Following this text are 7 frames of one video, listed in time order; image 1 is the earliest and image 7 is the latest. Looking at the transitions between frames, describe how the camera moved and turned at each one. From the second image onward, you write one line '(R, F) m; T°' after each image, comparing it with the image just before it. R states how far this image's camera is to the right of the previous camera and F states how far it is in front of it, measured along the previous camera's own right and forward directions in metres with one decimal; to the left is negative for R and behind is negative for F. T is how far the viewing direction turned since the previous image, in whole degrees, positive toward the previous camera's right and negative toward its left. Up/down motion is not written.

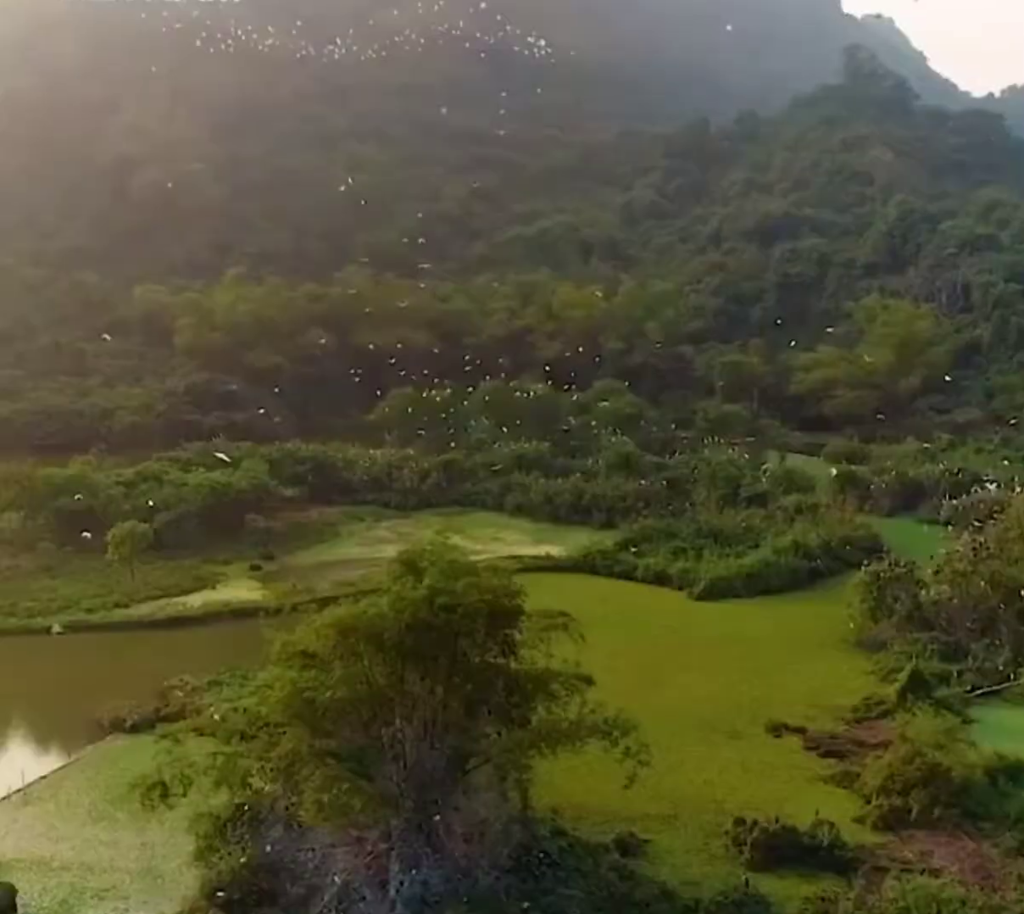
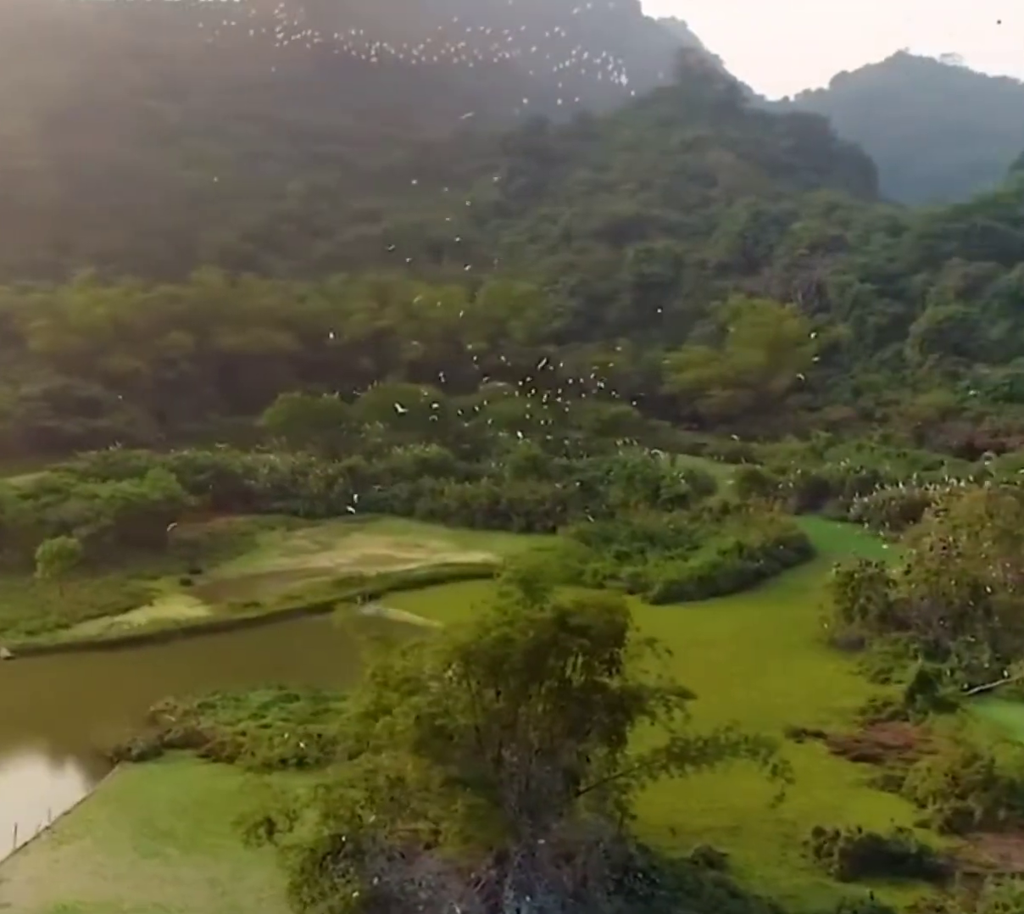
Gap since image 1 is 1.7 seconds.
(-1.8, +0.4) m; +6°
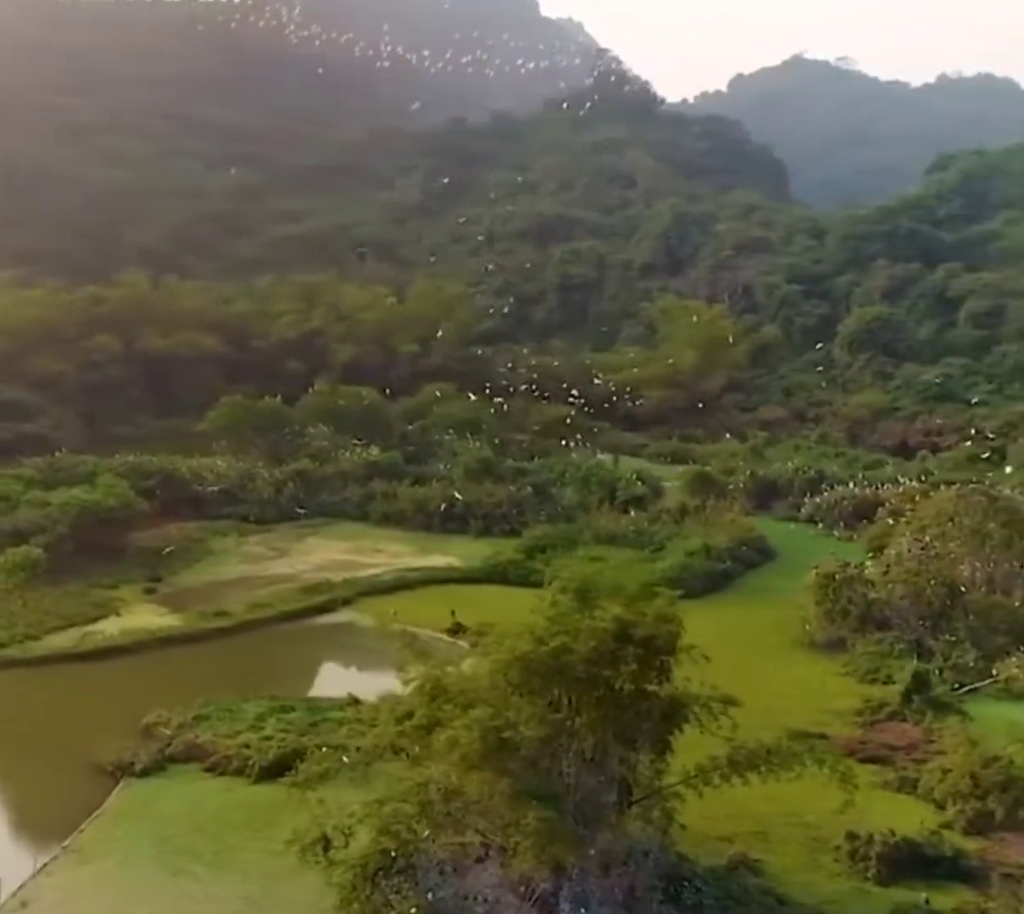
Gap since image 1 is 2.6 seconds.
(-0.9, +0.1) m; +3°
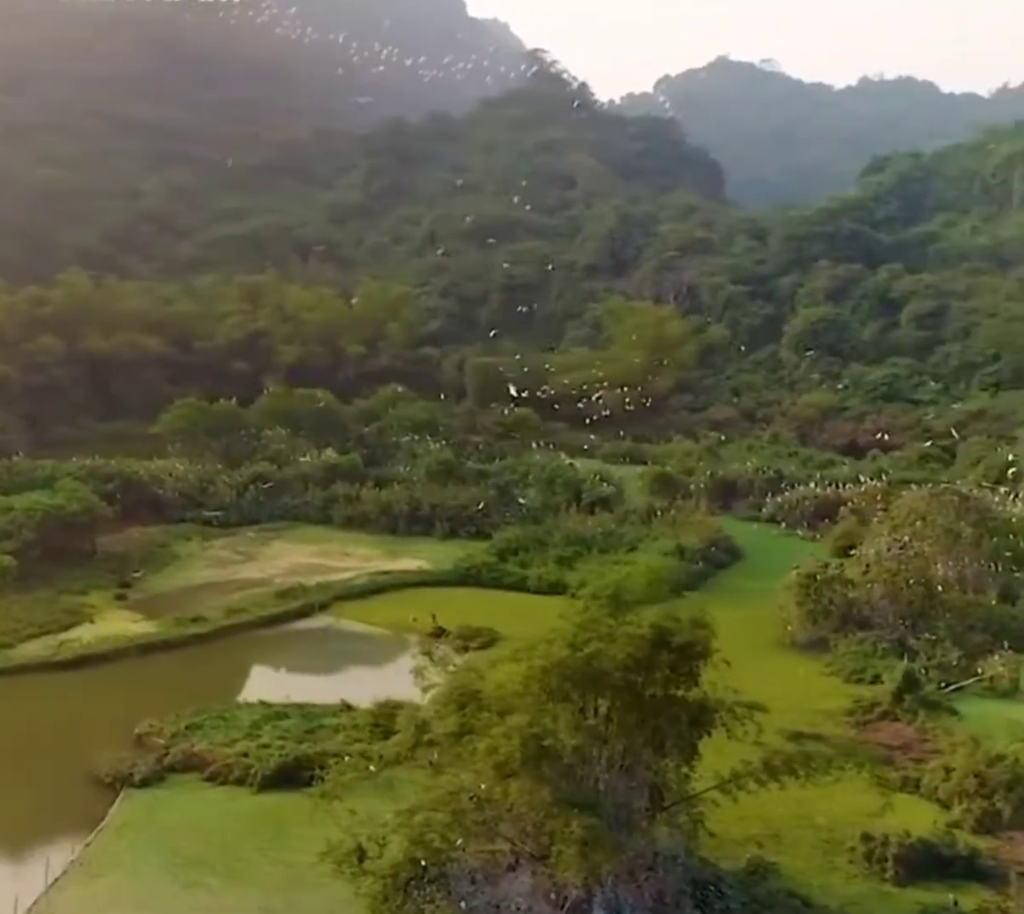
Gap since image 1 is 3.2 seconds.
(-0.6, 0.0) m; +2°
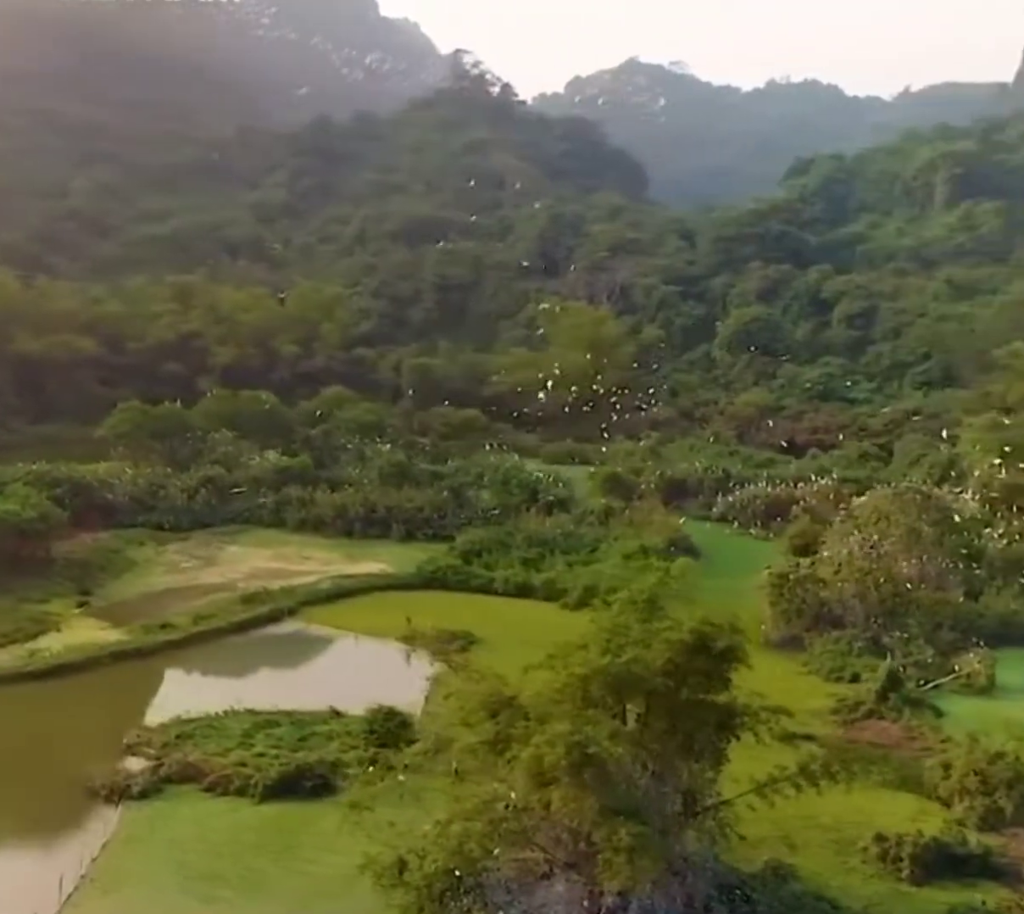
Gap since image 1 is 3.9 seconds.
(-0.7, 0.0) m; +3°
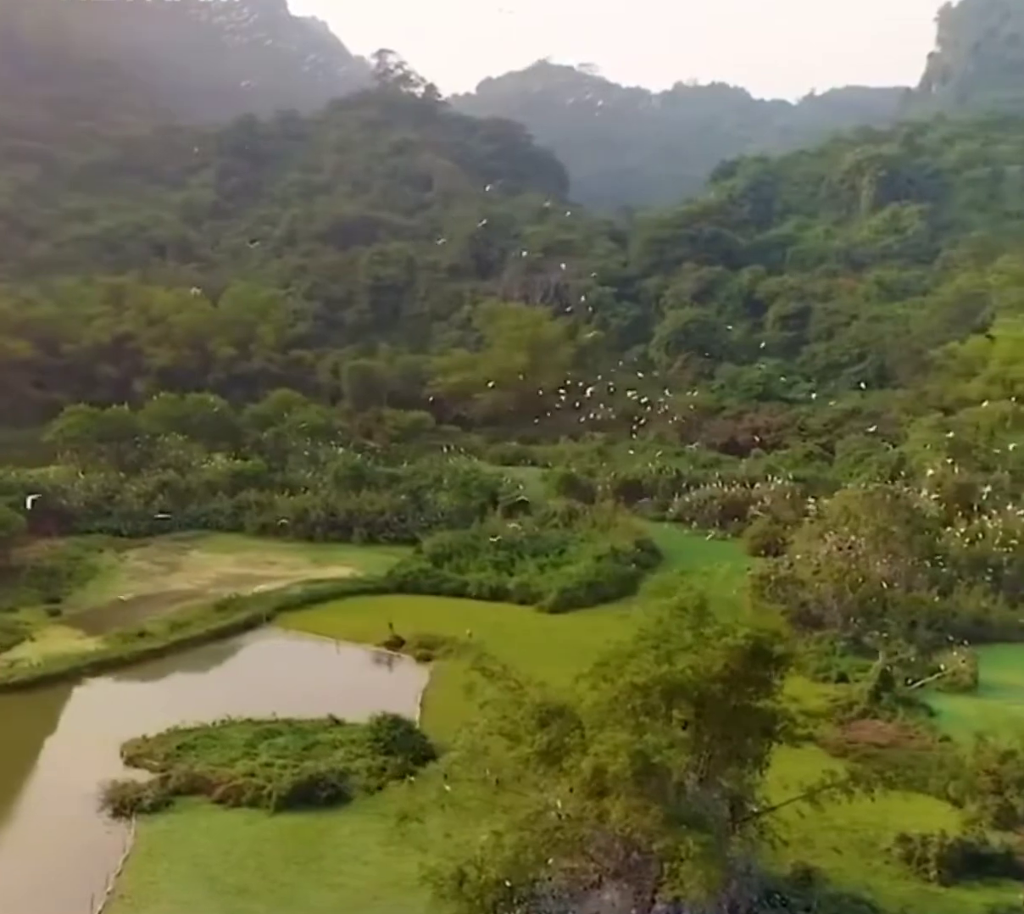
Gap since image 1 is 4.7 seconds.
(-0.8, 0.0) m; +3°
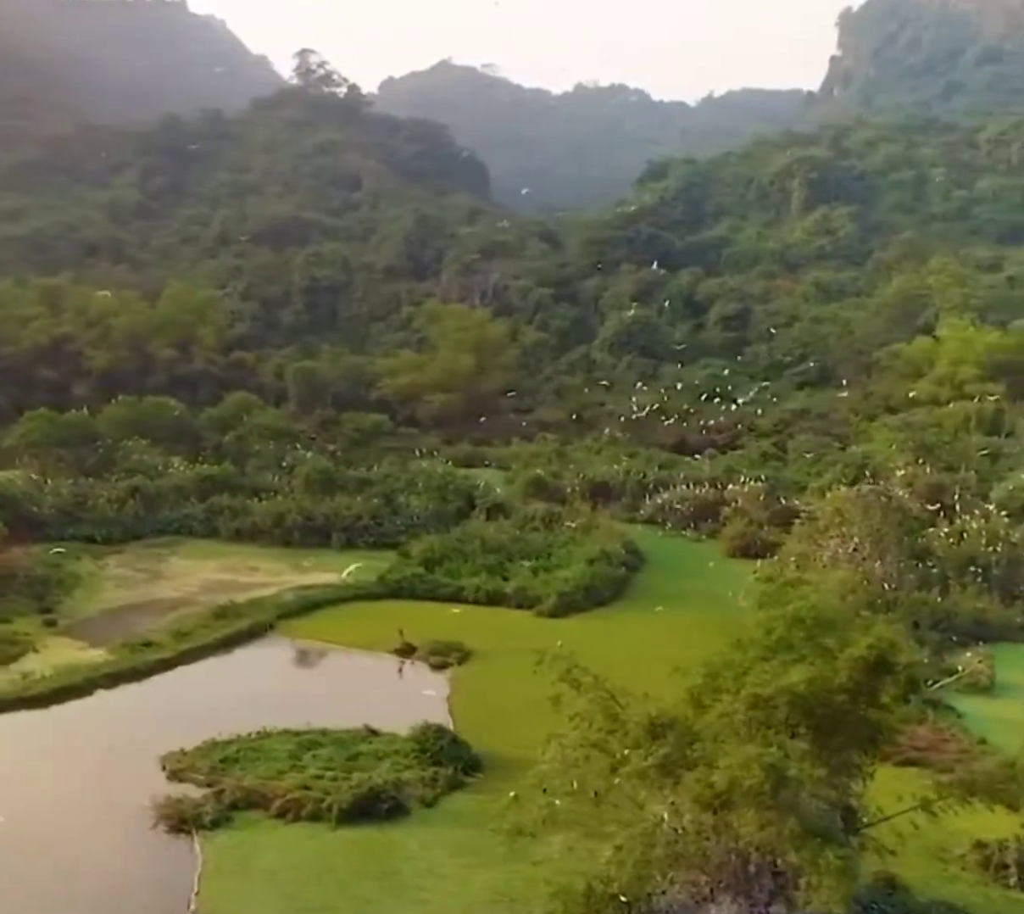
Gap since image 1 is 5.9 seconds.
(-1.3, 0.0) m; +2°
